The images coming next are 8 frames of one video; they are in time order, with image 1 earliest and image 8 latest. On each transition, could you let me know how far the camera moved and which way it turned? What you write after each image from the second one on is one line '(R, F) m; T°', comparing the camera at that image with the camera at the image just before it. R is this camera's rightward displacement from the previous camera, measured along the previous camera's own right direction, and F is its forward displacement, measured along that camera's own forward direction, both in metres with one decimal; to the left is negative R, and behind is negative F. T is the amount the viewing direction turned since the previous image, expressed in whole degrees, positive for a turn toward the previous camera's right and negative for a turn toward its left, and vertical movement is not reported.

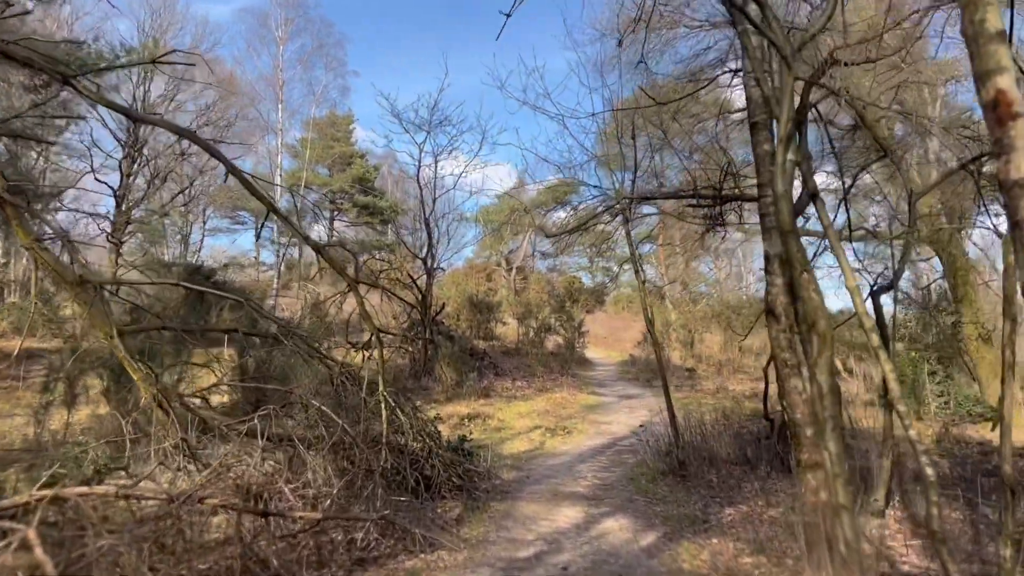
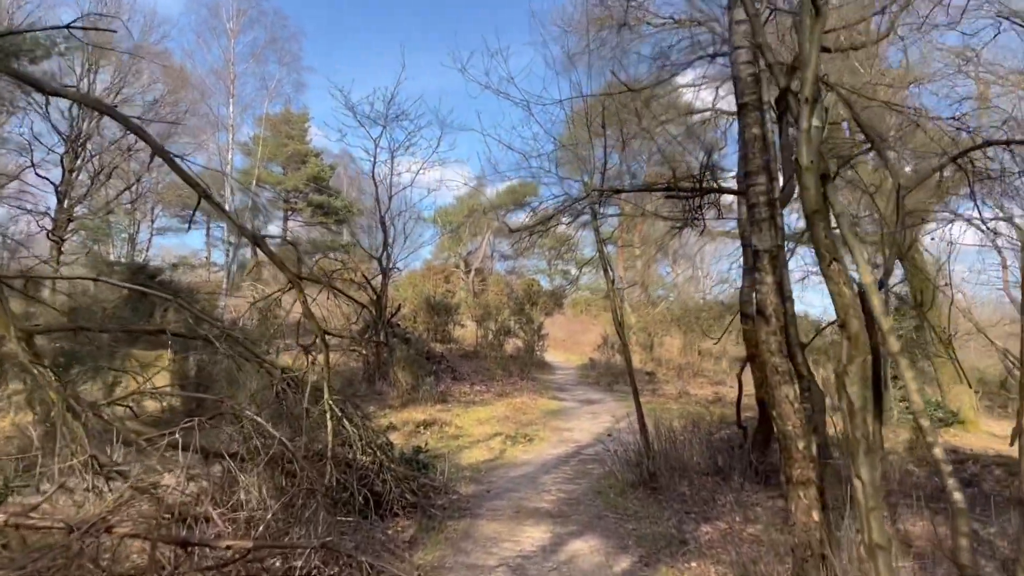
(0.0, +0.4) m; +3°
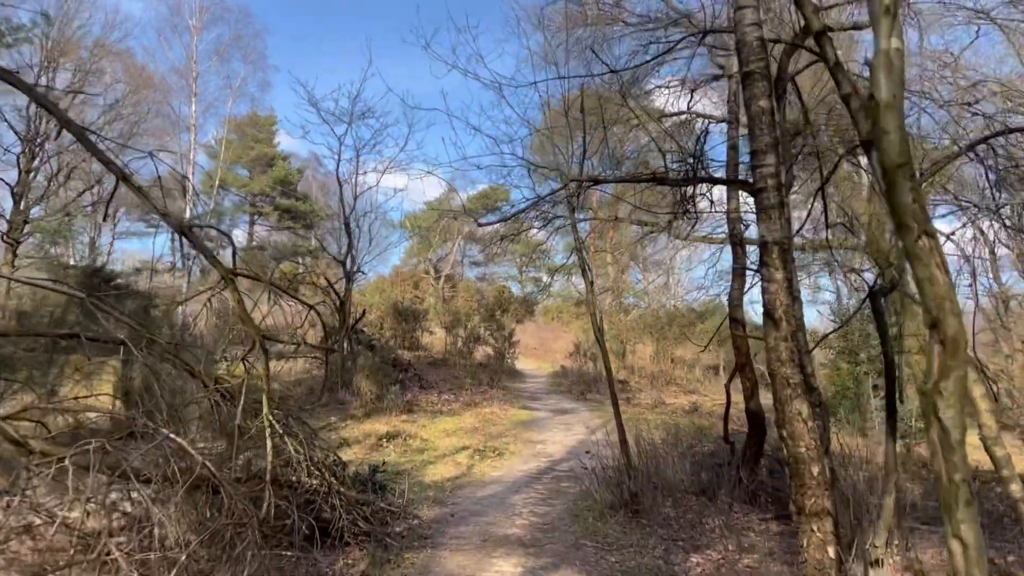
(0.0, +0.5) m; +2°
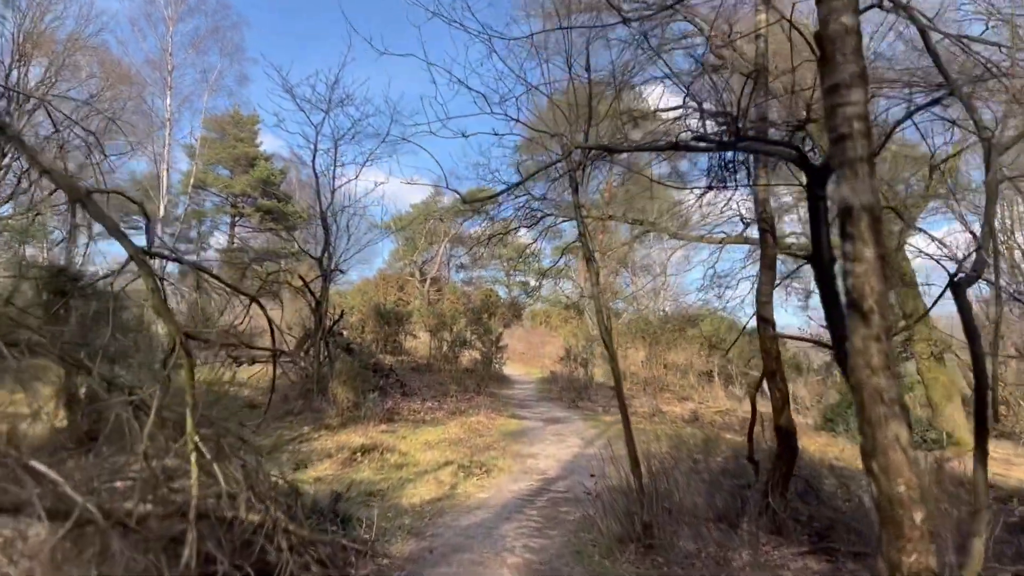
(0.0, +0.7) m; +1°
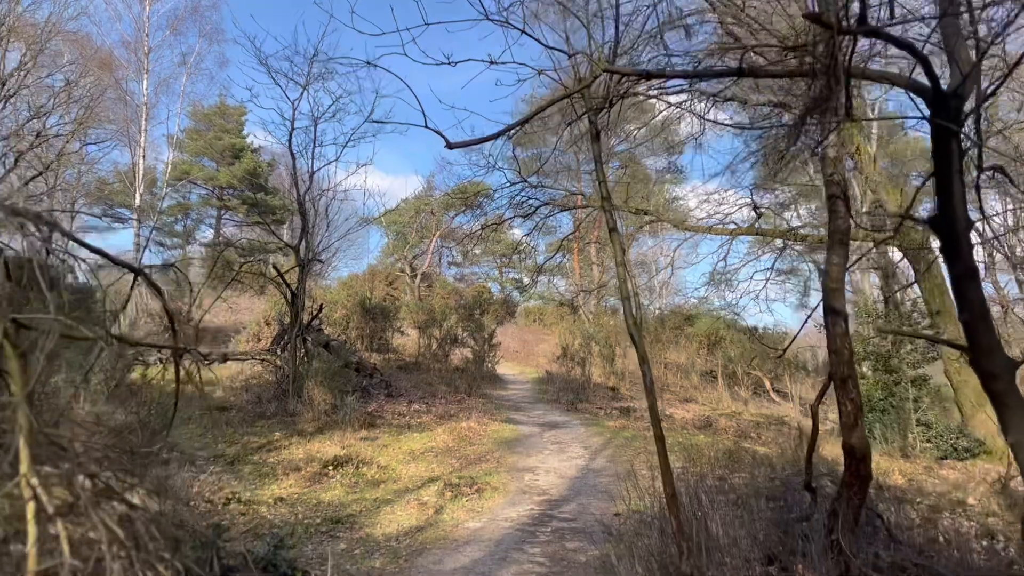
(0.0, +0.9) m; +1°
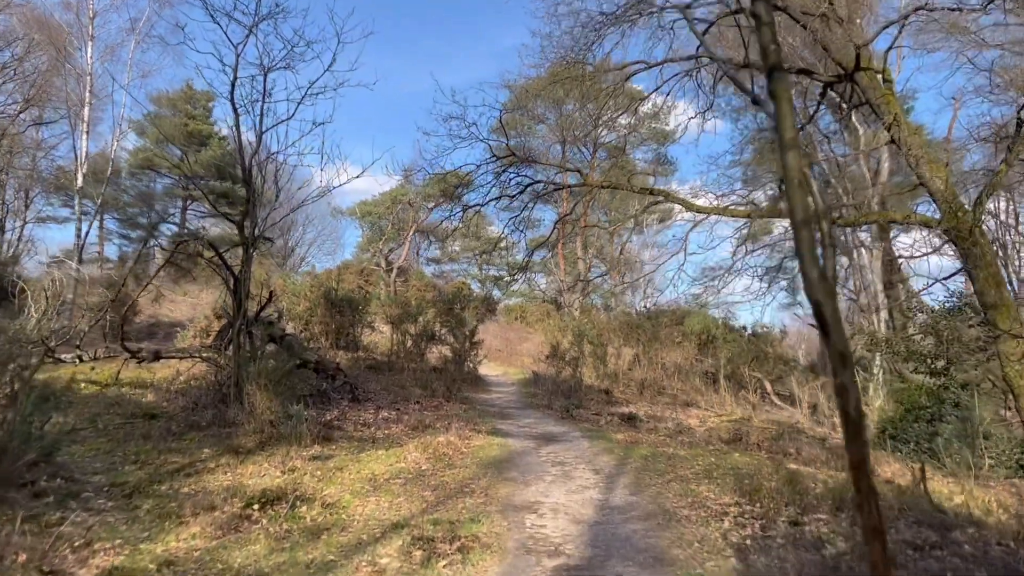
(-0.1, +1.6) m; +2°
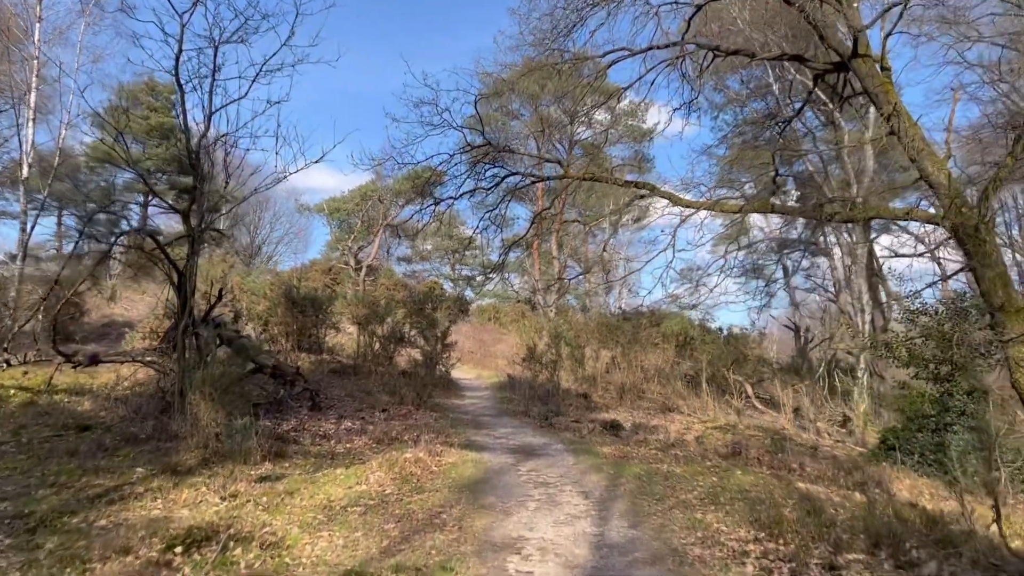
(0.0, +0.7) m; +2°
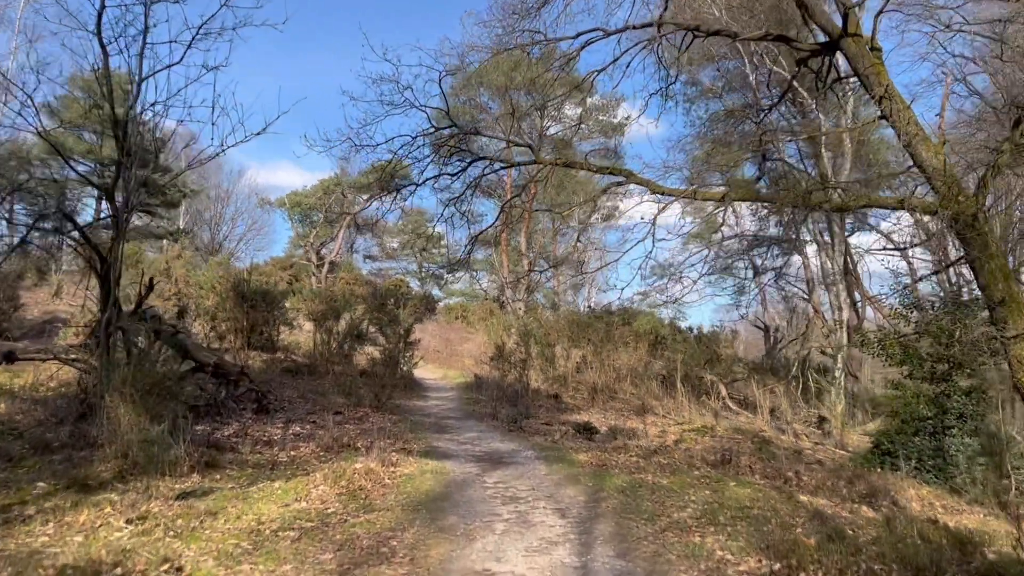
(0.0, +0.7) m; +2°
